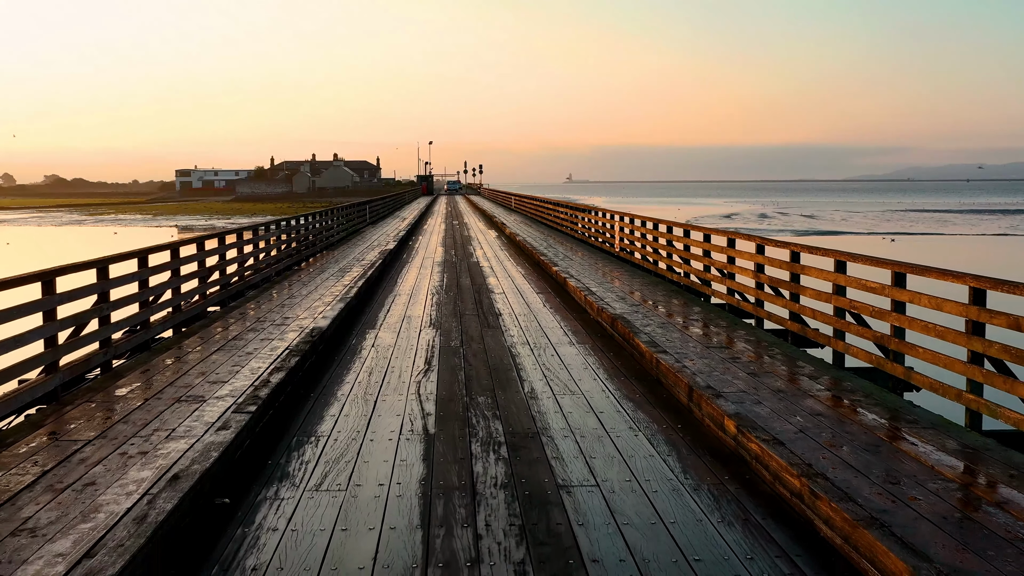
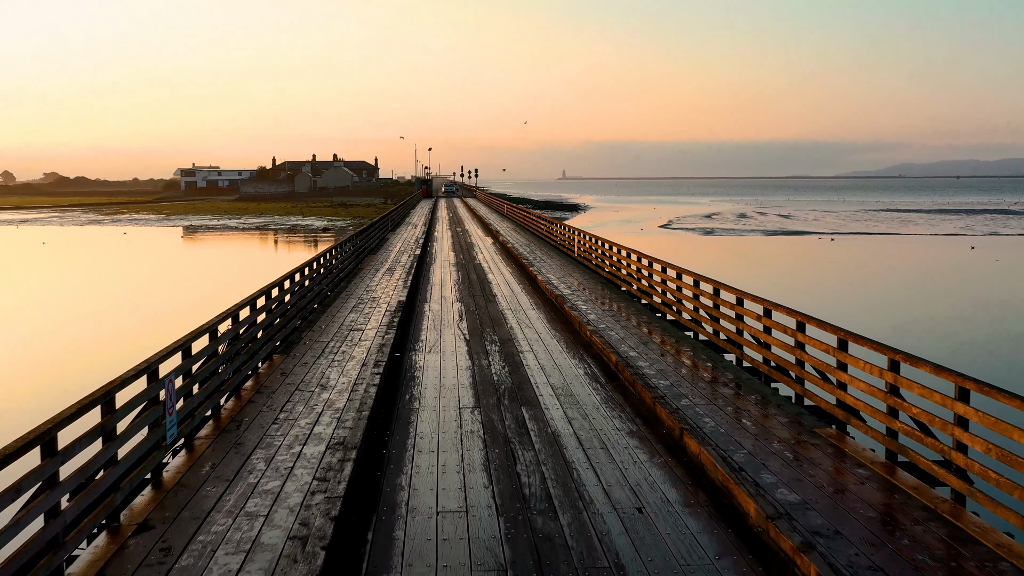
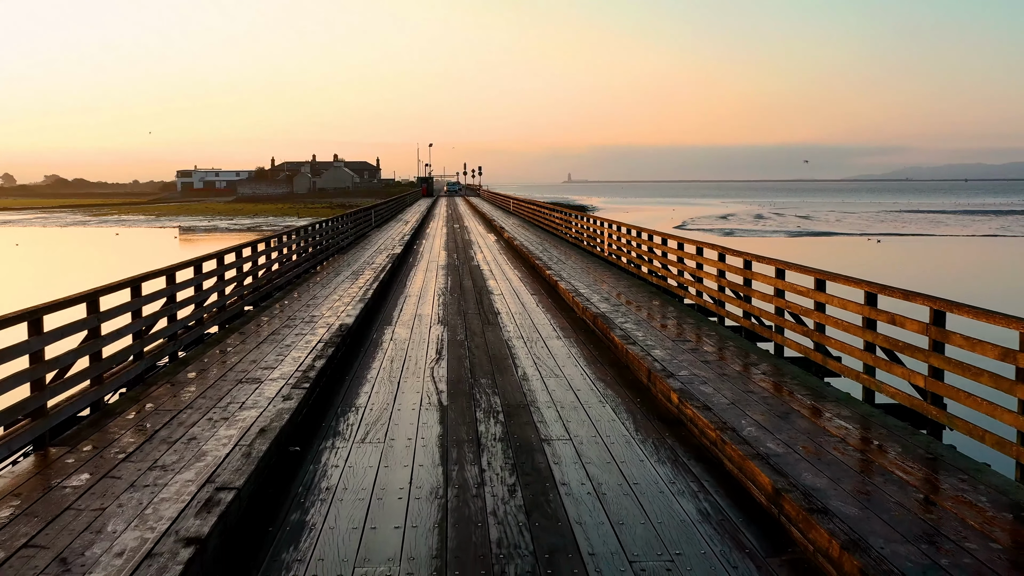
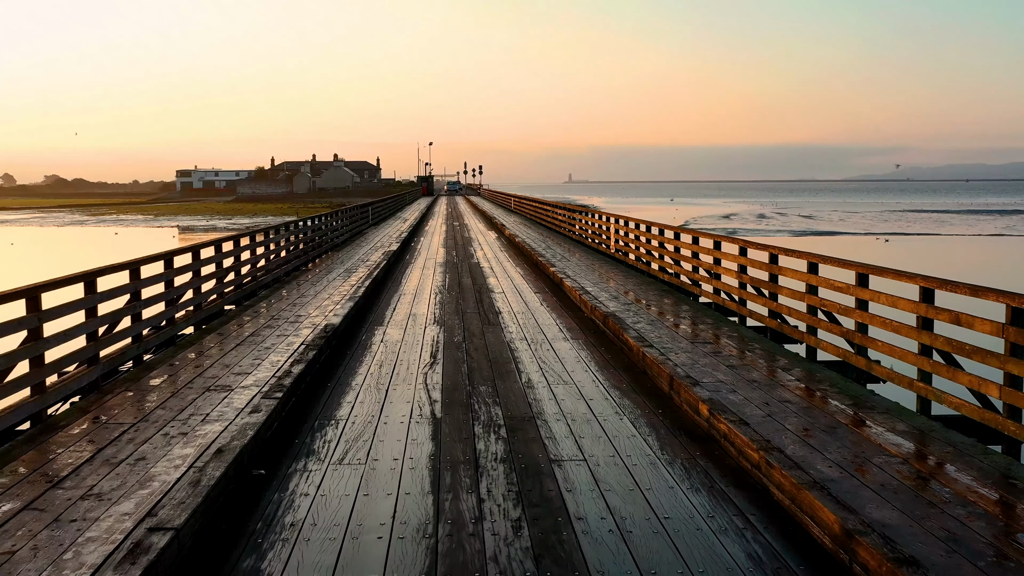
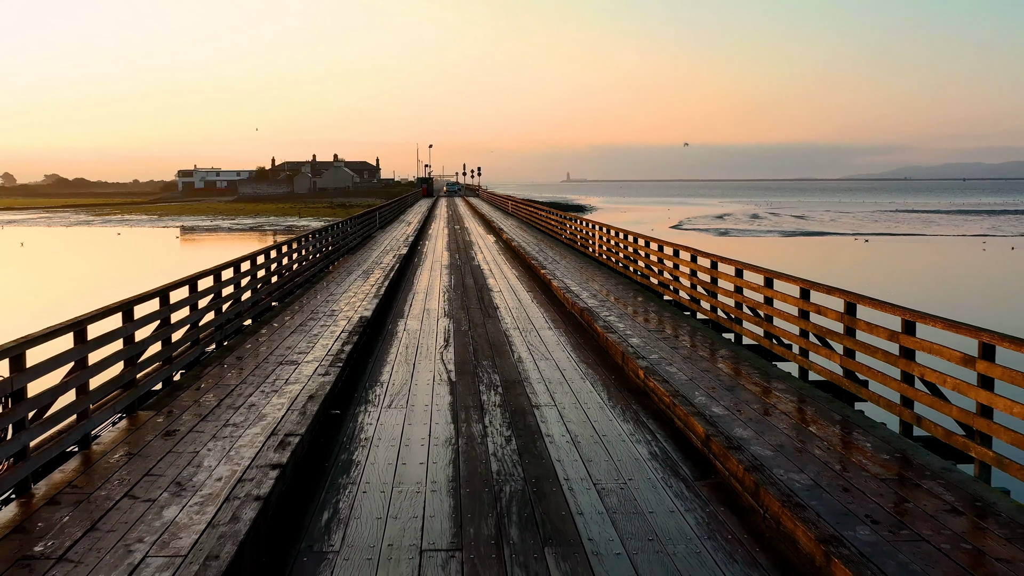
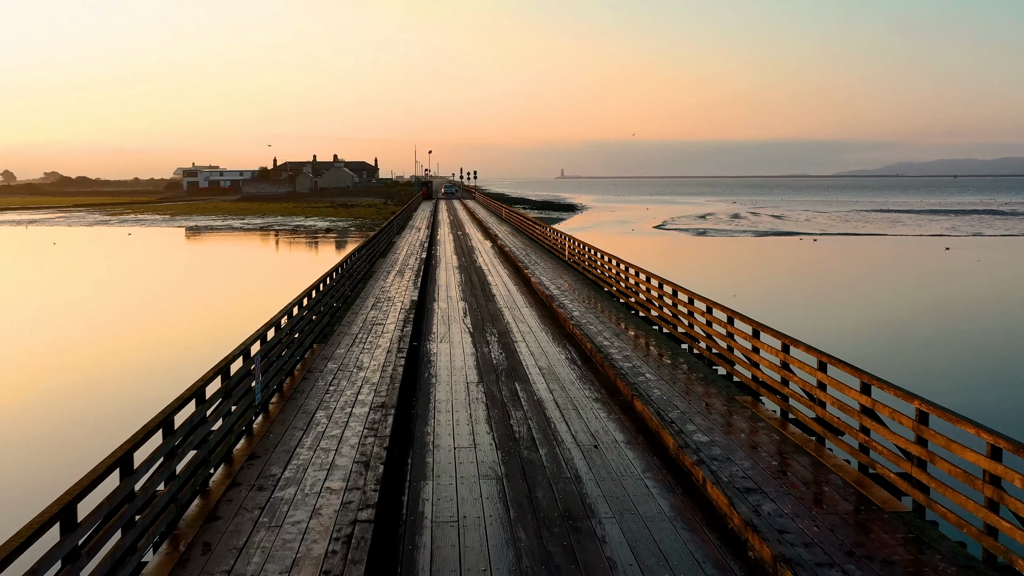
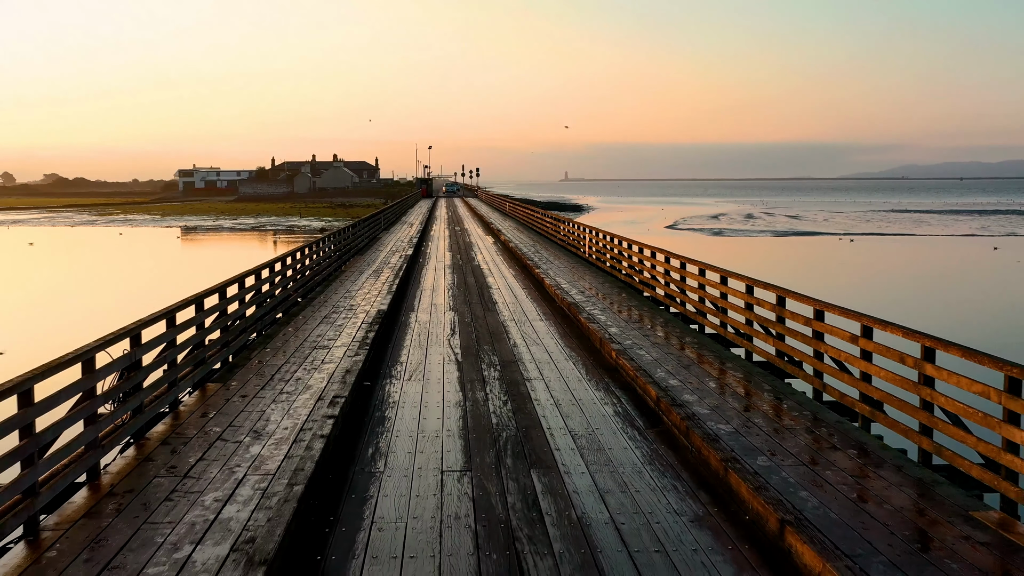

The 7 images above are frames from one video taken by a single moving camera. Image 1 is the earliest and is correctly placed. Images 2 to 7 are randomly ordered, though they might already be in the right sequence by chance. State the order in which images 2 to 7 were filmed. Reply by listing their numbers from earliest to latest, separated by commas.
4, 3, 5, 7, 2, 6
